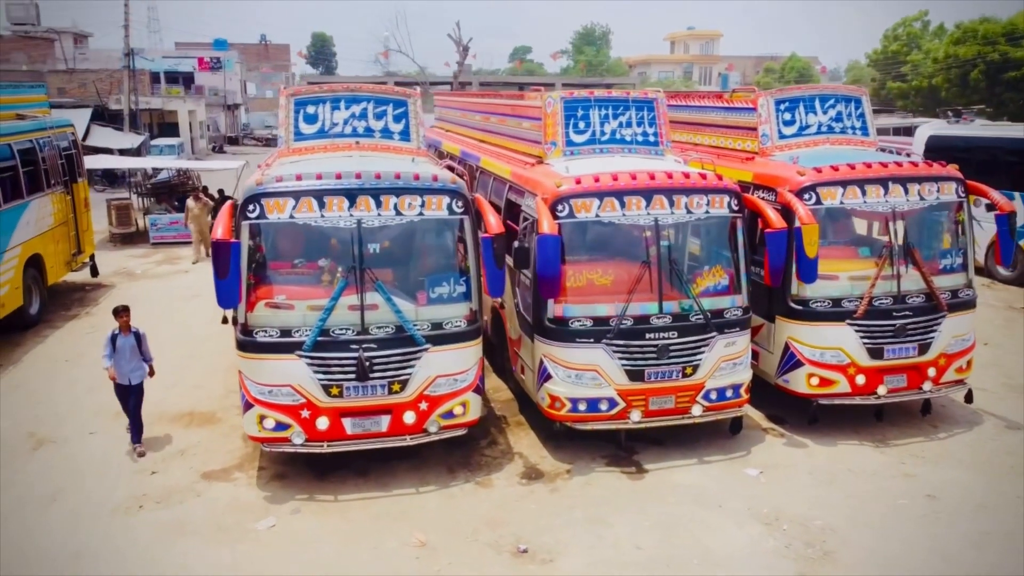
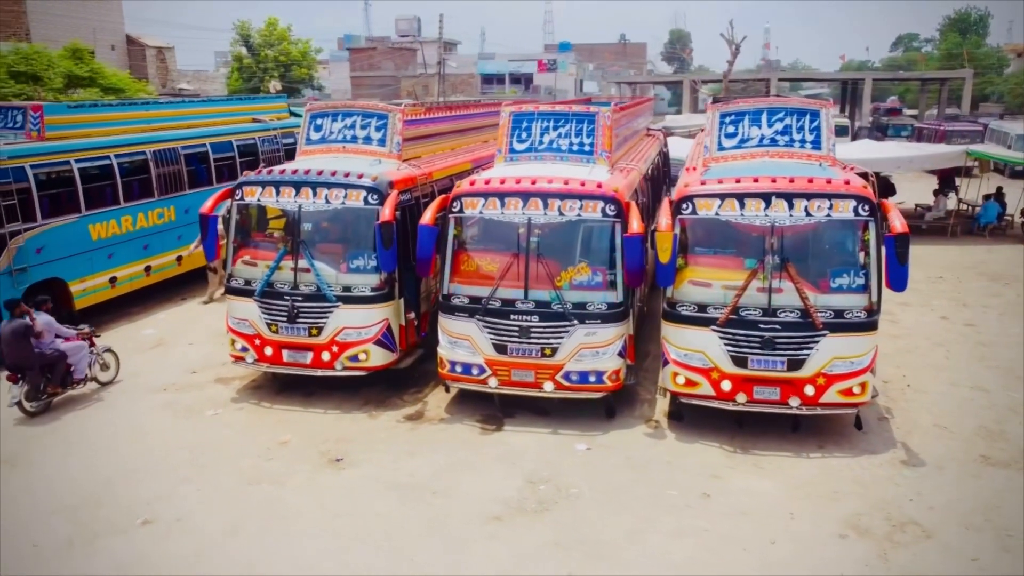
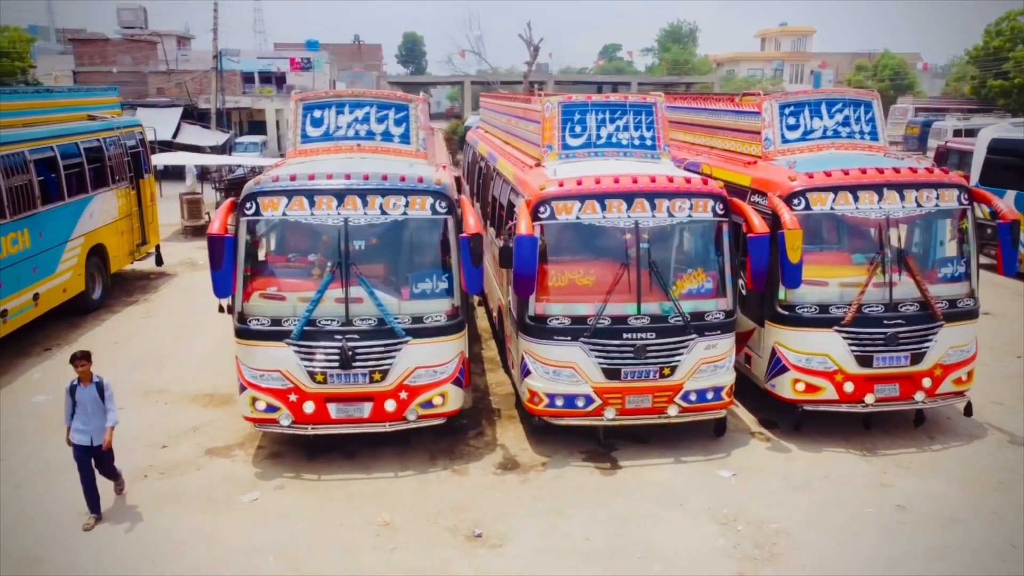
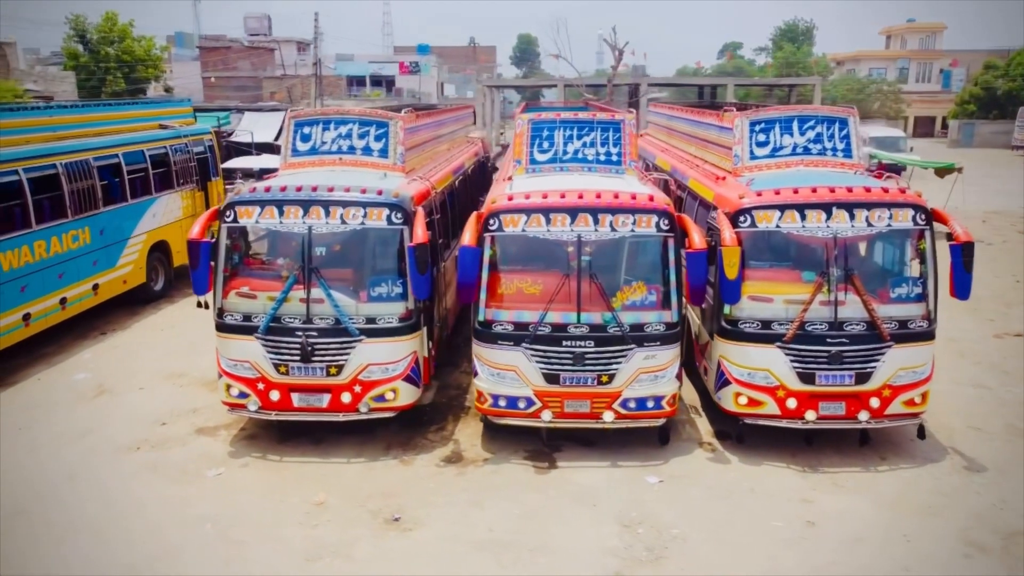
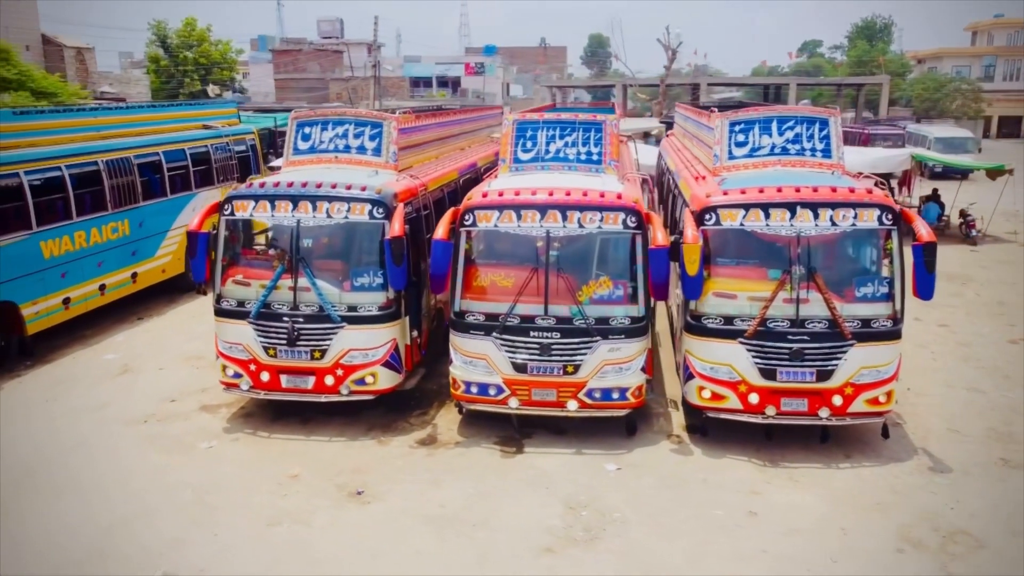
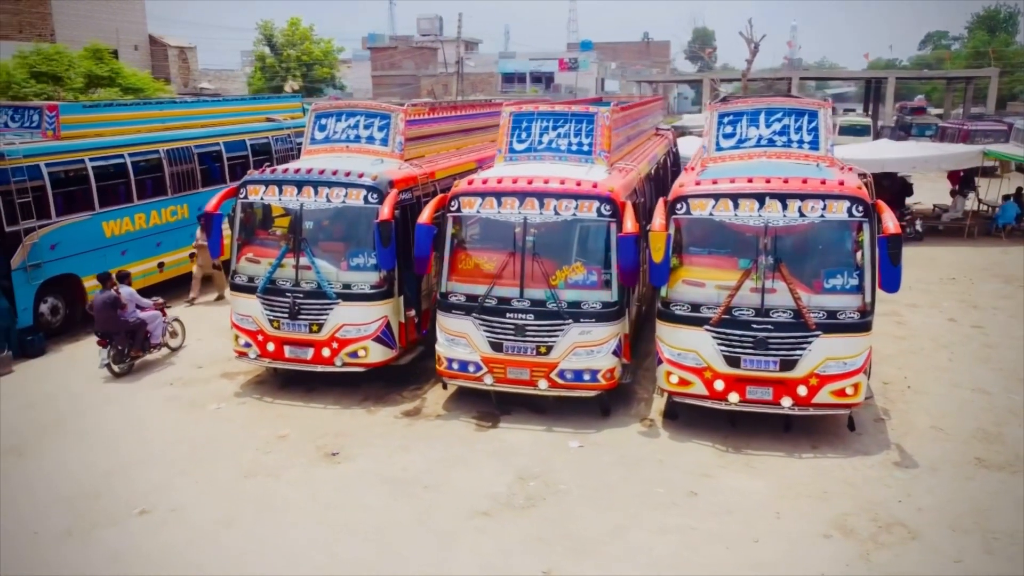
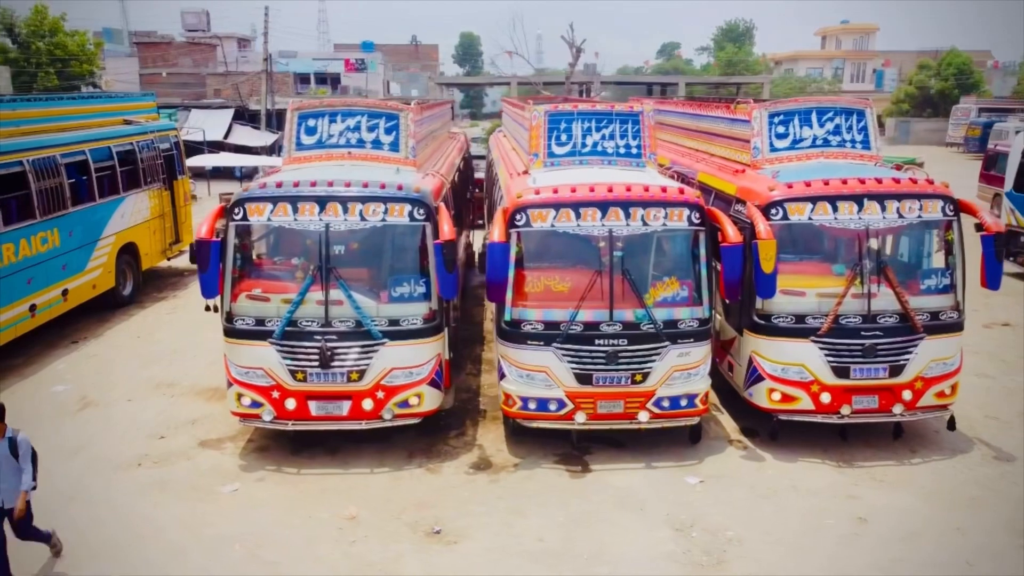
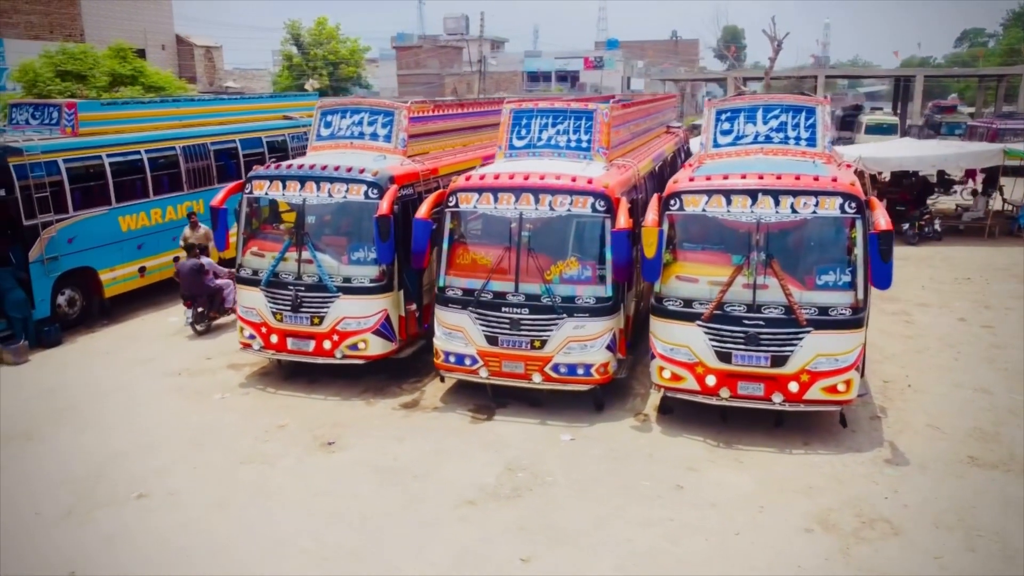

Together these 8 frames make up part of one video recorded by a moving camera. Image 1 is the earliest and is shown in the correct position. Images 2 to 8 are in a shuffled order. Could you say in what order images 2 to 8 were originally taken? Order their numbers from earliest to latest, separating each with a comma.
3, 7, 4, 5, 2, 6, 8
